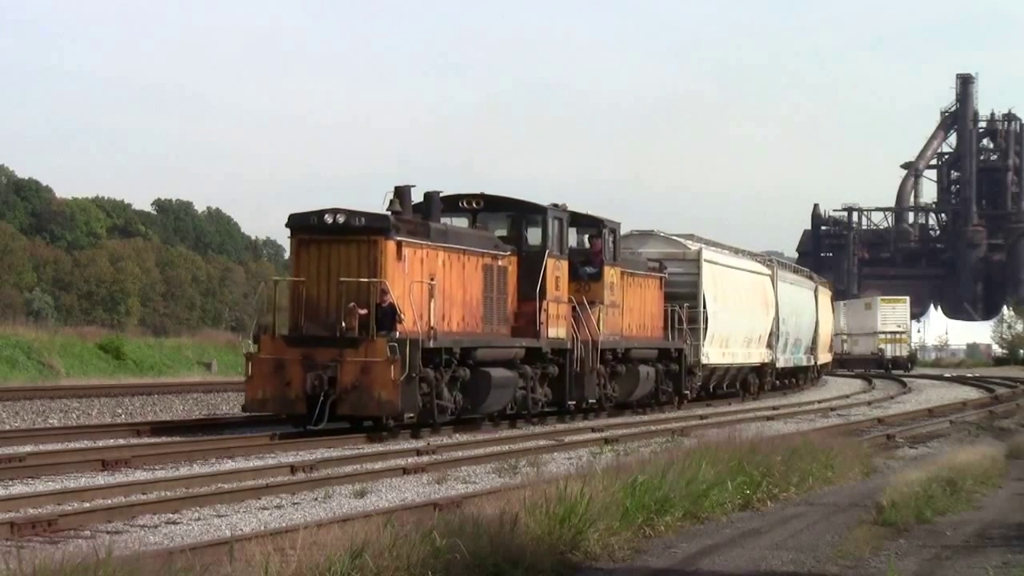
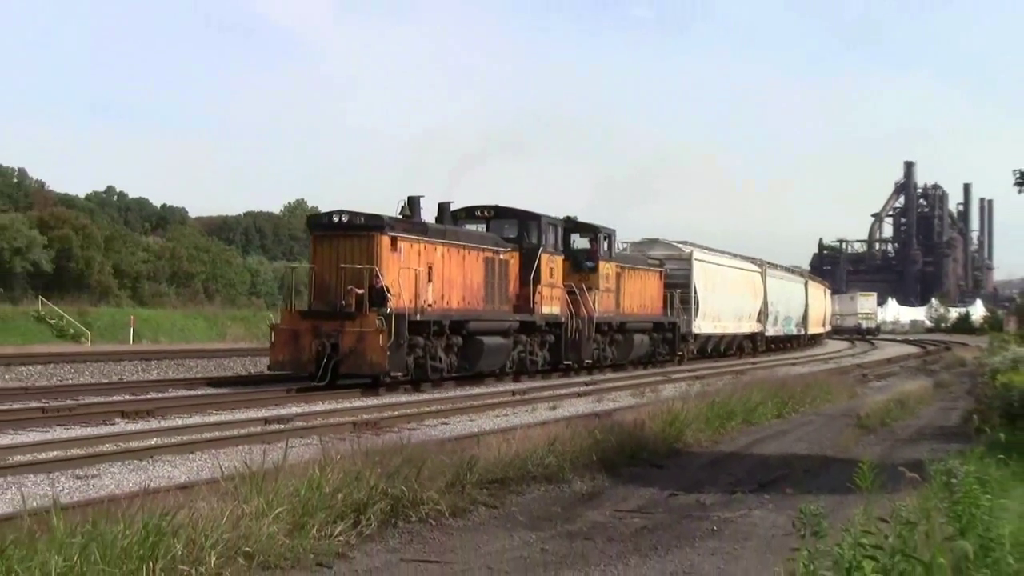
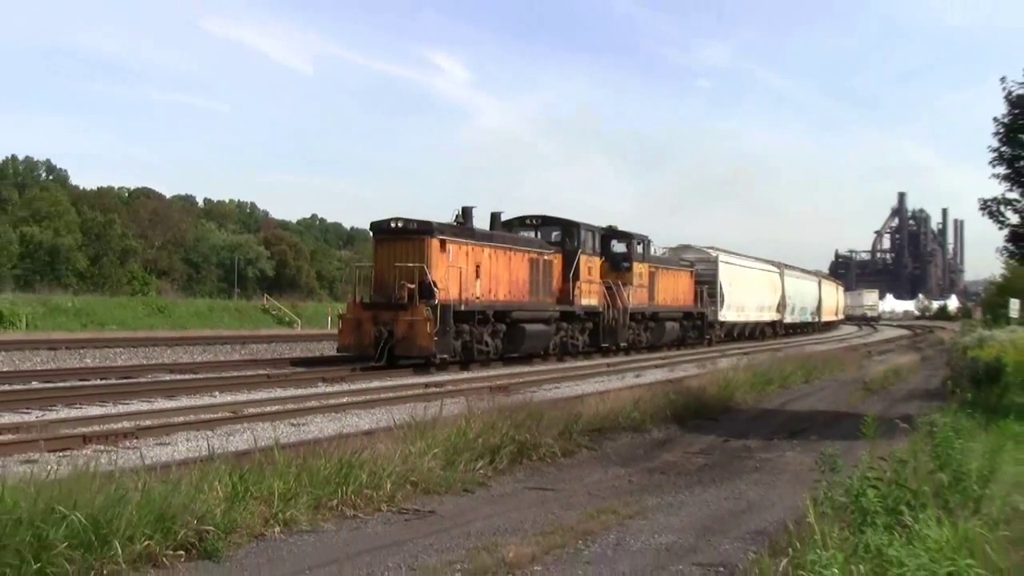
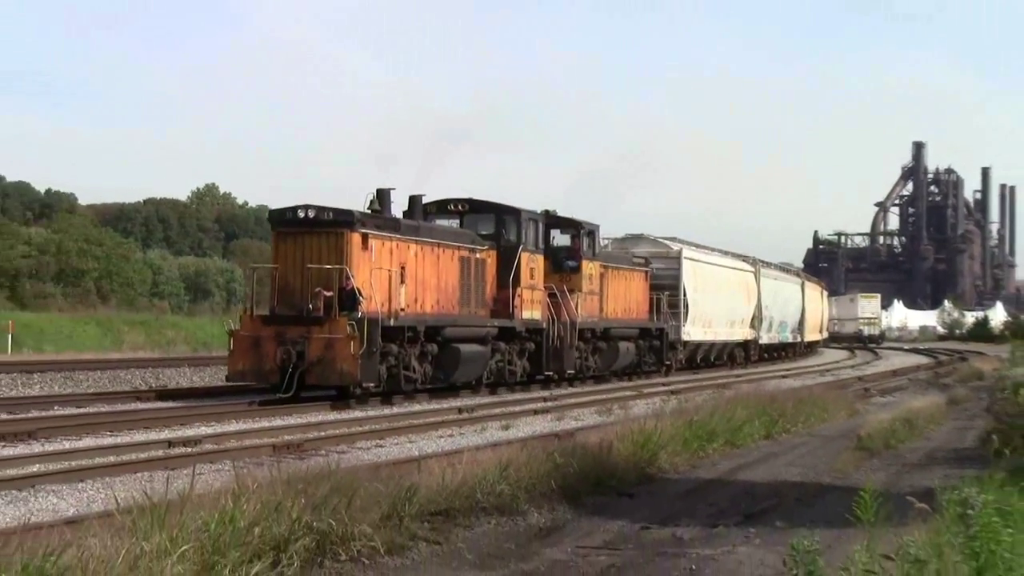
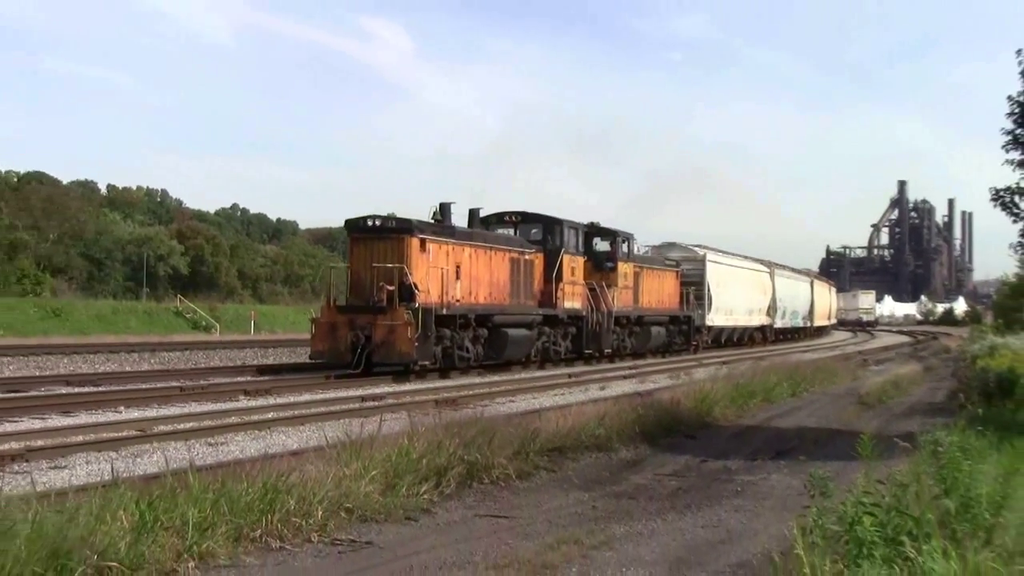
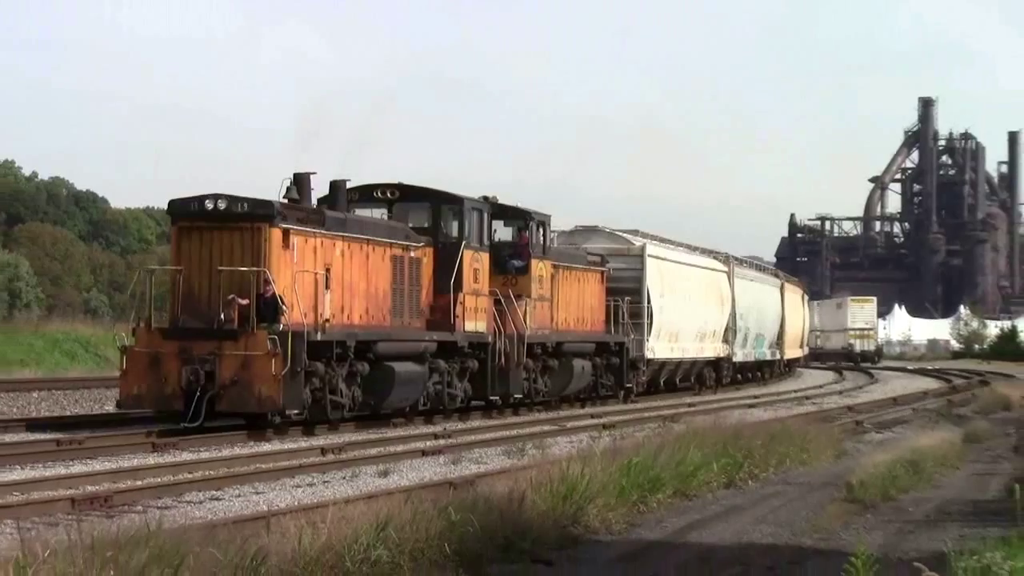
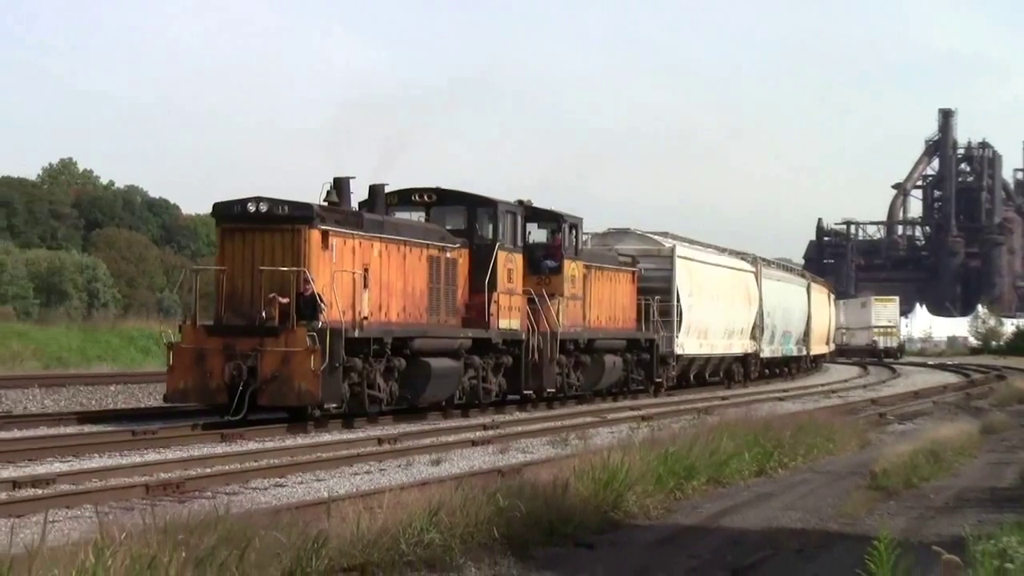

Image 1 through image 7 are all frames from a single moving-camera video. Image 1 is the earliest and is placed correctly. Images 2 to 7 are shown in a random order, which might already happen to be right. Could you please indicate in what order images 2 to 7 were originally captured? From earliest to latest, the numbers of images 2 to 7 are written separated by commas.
6, 7, 4, 2, 5, 3
